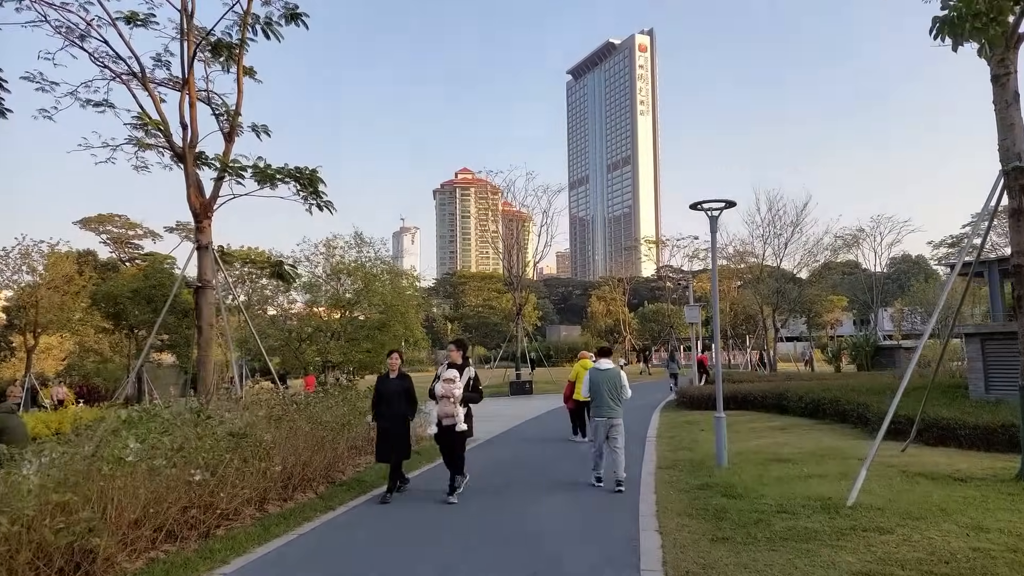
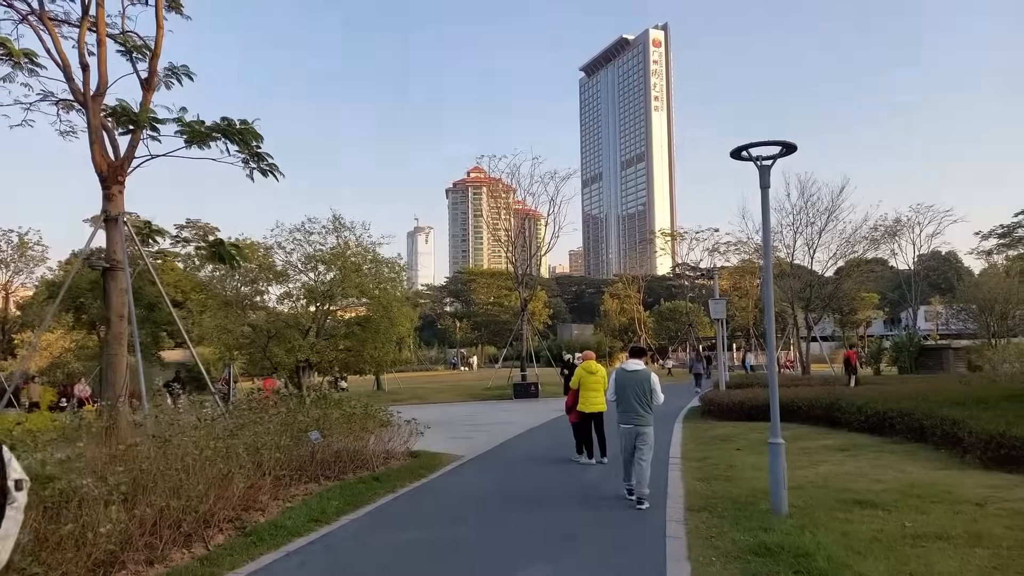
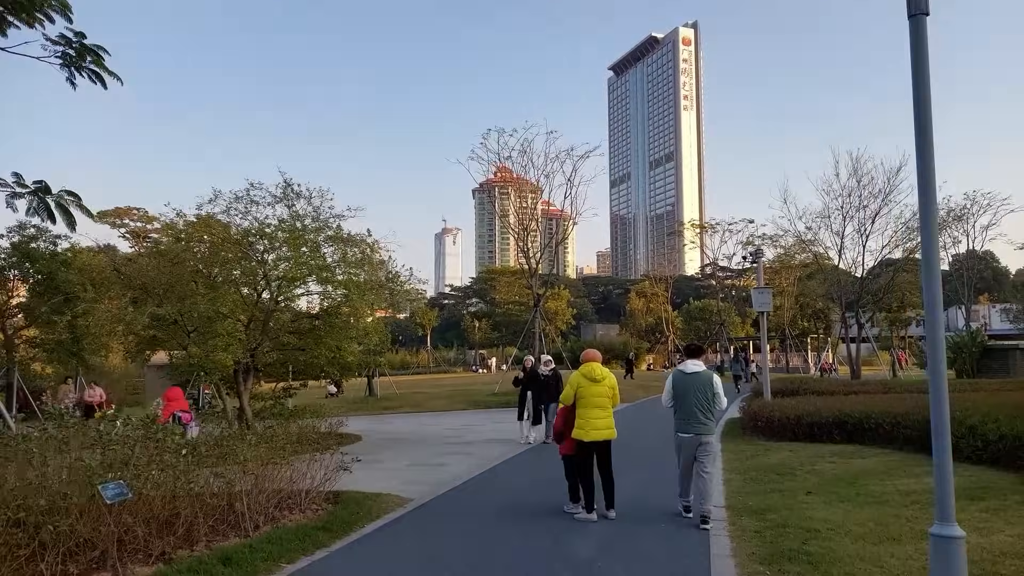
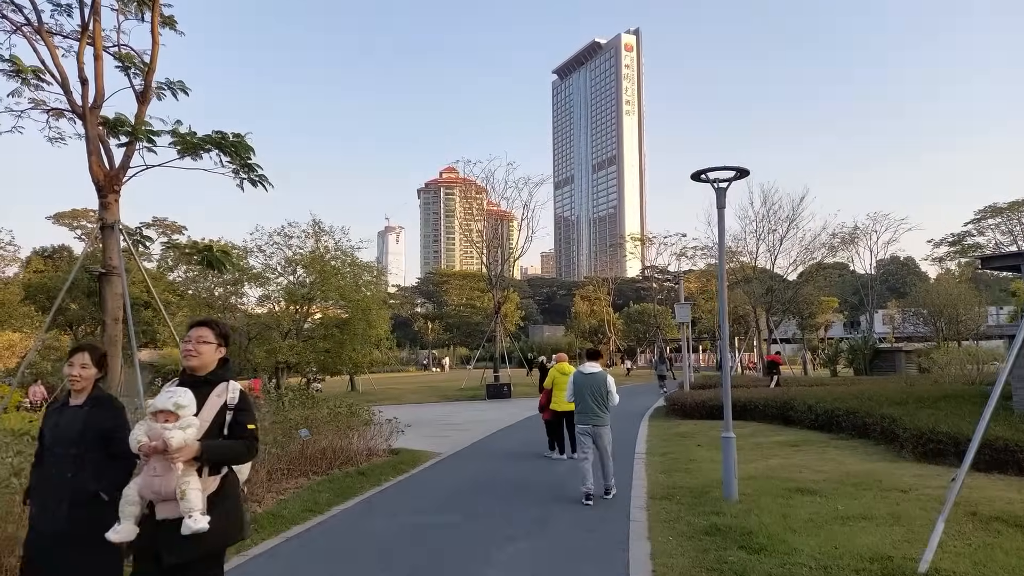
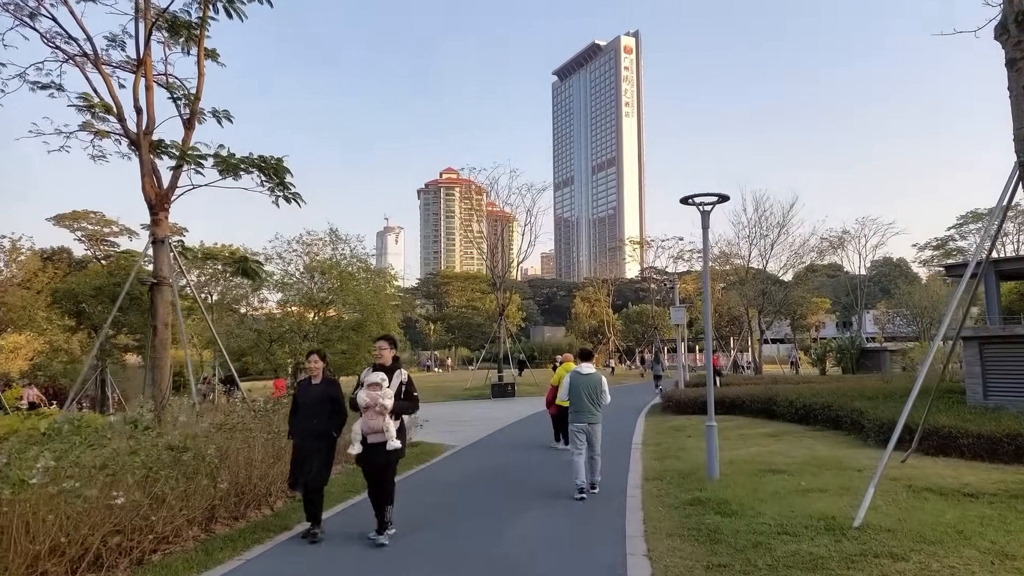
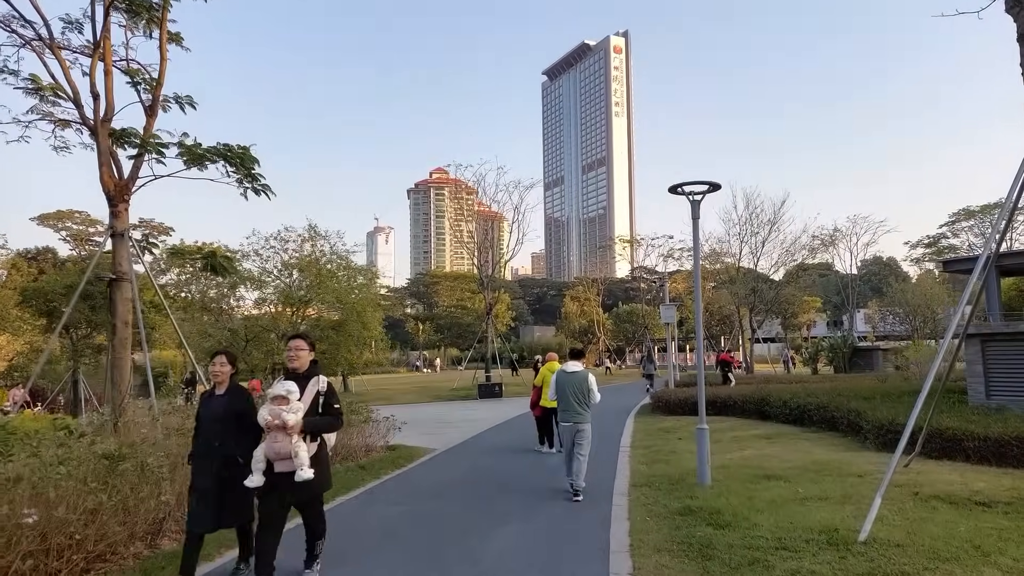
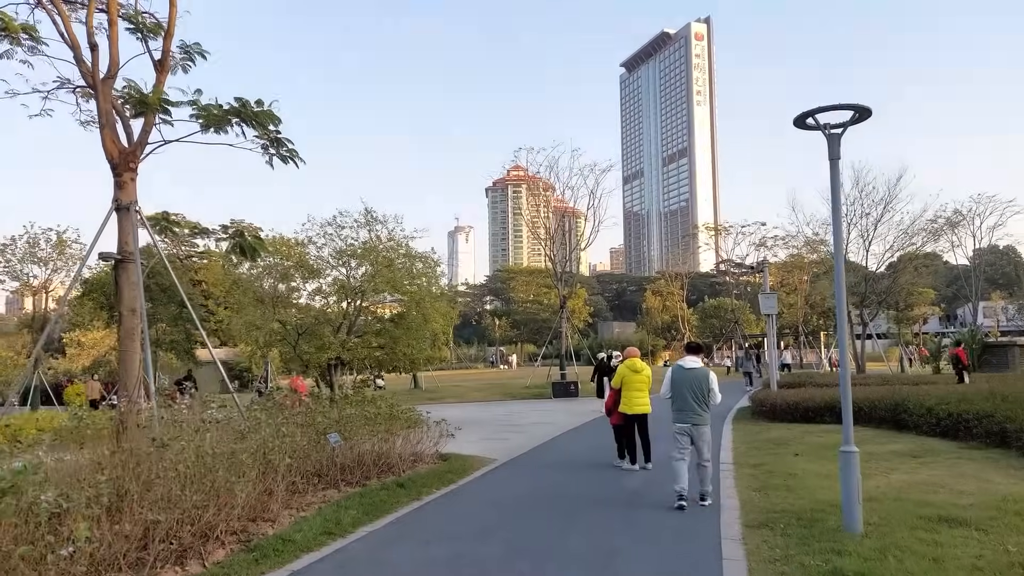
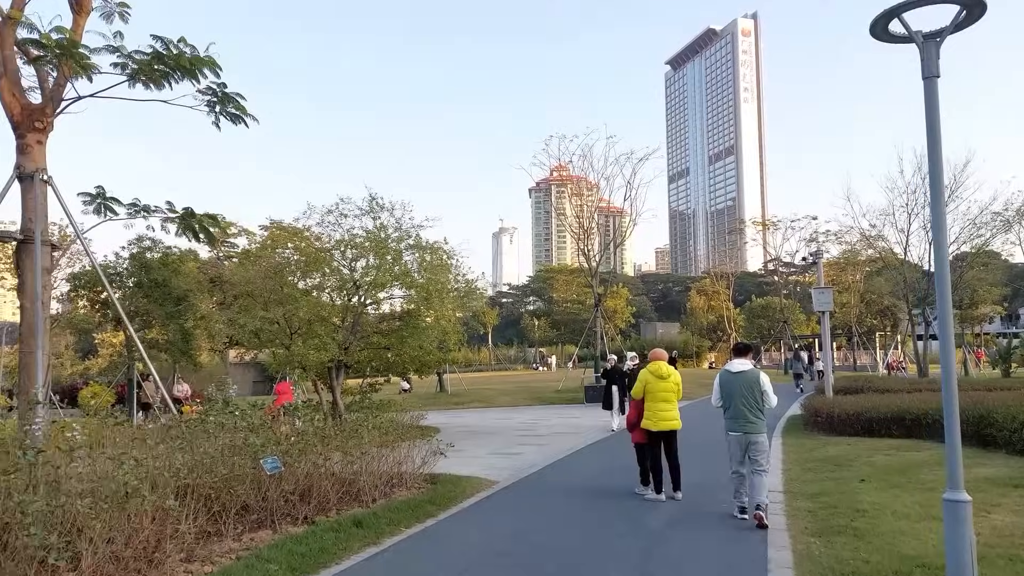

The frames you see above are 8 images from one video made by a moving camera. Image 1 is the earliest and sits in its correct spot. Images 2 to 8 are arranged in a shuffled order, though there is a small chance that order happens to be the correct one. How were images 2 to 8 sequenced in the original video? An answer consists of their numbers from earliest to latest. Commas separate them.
5, 6, 4, 2, 7, 8, 3
